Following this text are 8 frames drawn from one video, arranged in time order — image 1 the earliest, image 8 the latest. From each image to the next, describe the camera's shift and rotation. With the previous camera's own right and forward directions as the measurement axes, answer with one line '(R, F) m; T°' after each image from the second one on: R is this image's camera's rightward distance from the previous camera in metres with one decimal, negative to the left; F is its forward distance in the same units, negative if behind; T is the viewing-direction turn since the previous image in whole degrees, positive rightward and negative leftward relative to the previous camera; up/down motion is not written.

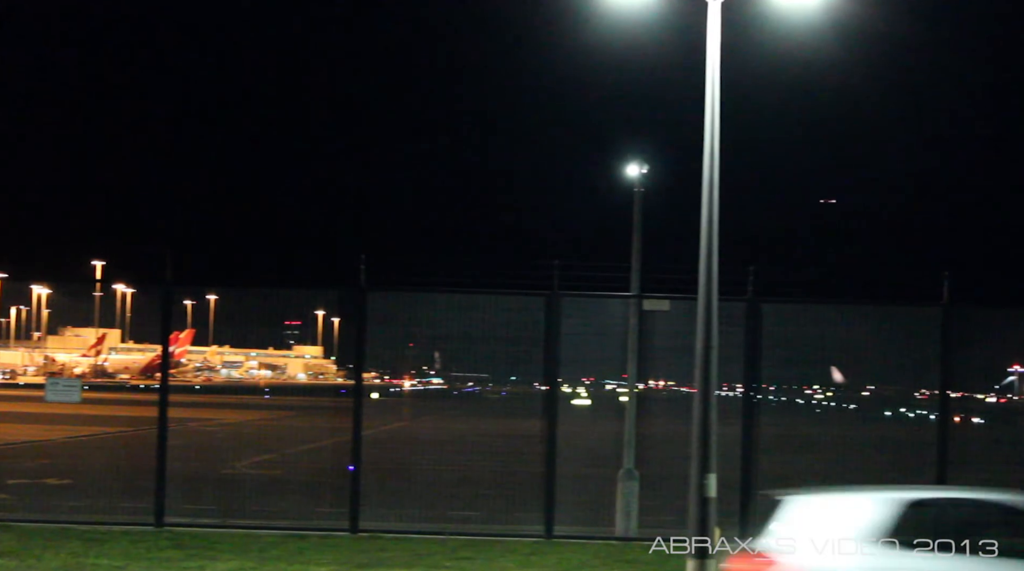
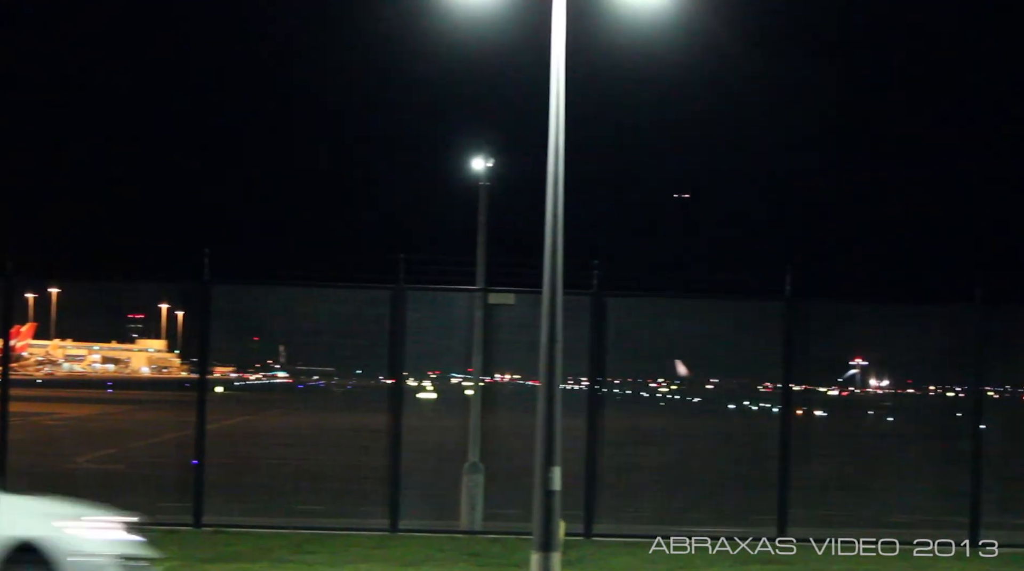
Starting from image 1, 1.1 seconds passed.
(+1.3, 0.0) m; +2°
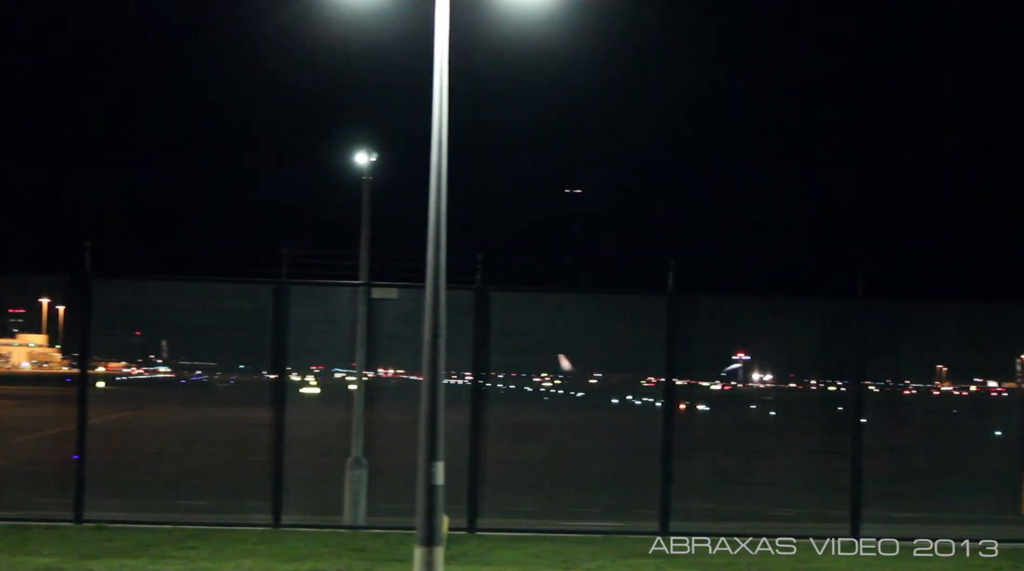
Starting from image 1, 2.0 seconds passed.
(+1.0, 0.0) m; +1°
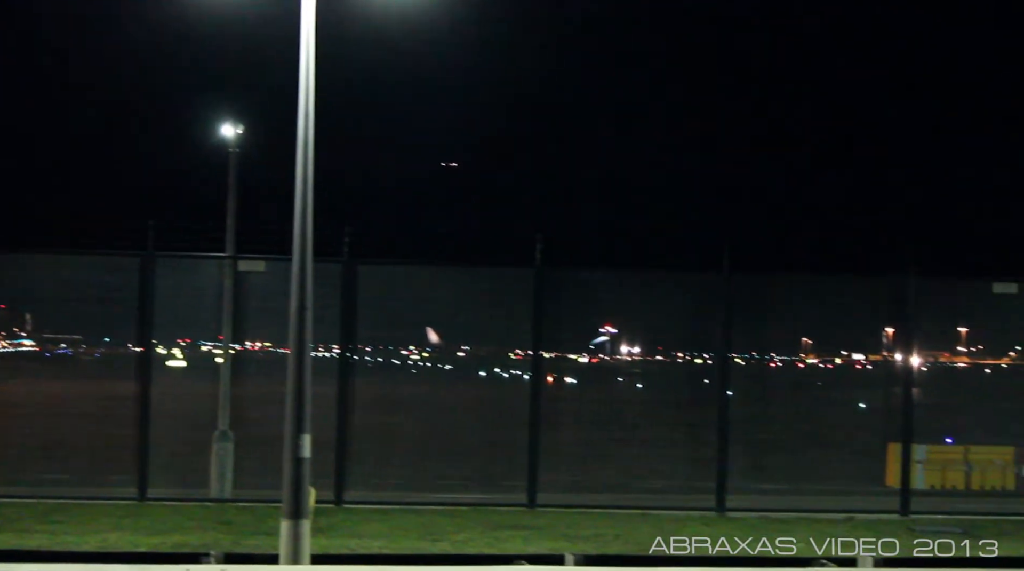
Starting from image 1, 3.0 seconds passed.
(+1.2, 0.0) m; +1°
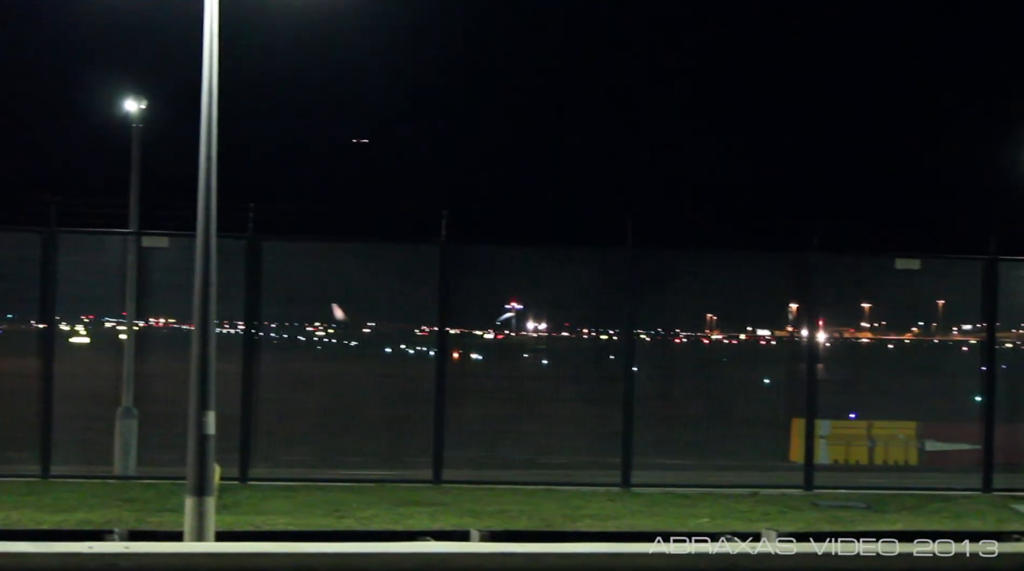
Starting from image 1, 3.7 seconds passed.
(+0.8, 0.0) m; +1°
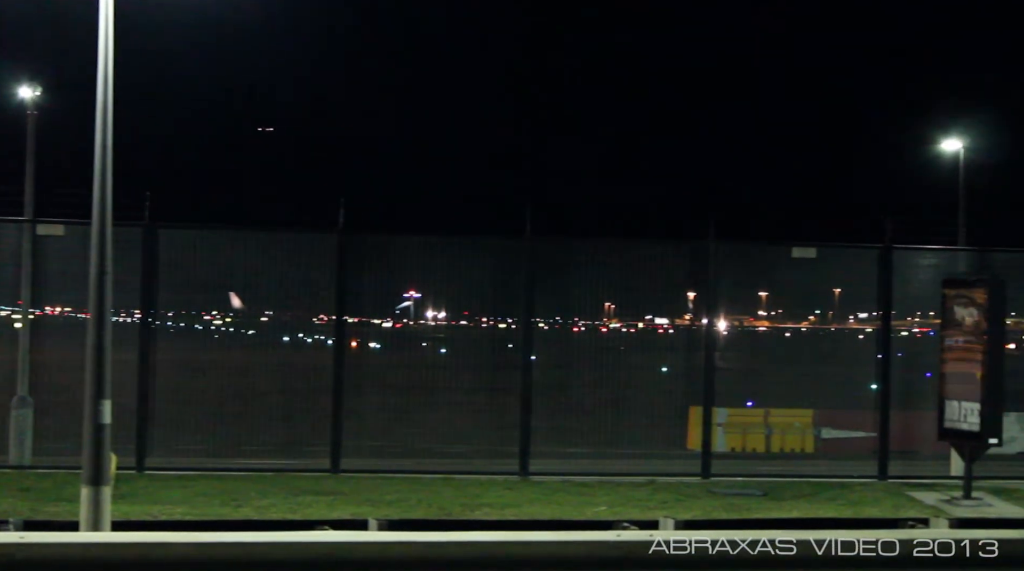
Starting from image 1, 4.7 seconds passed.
(+0.9, 0.0) m; +1°
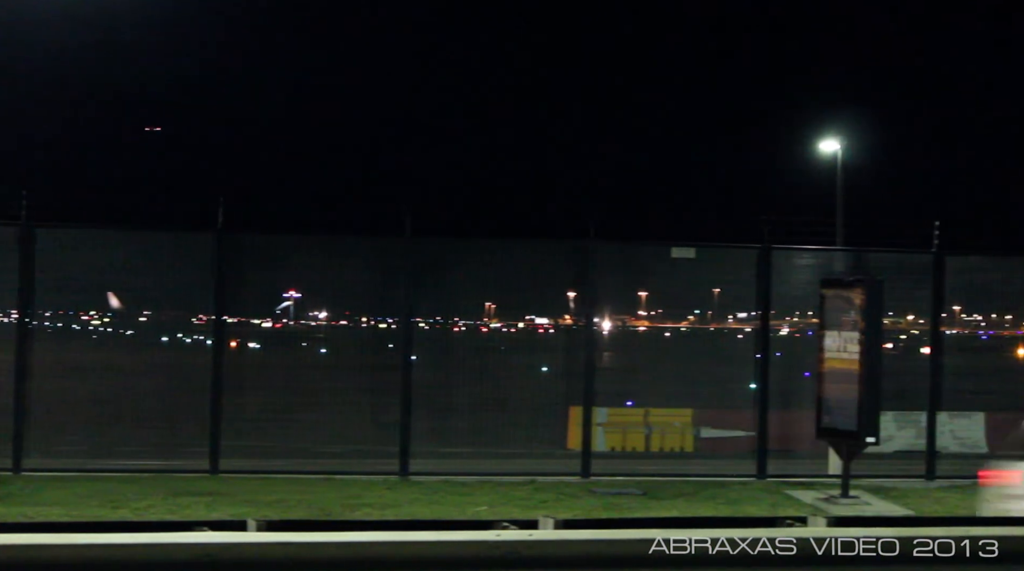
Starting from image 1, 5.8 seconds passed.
(+1.0, 0.0) m; +1°
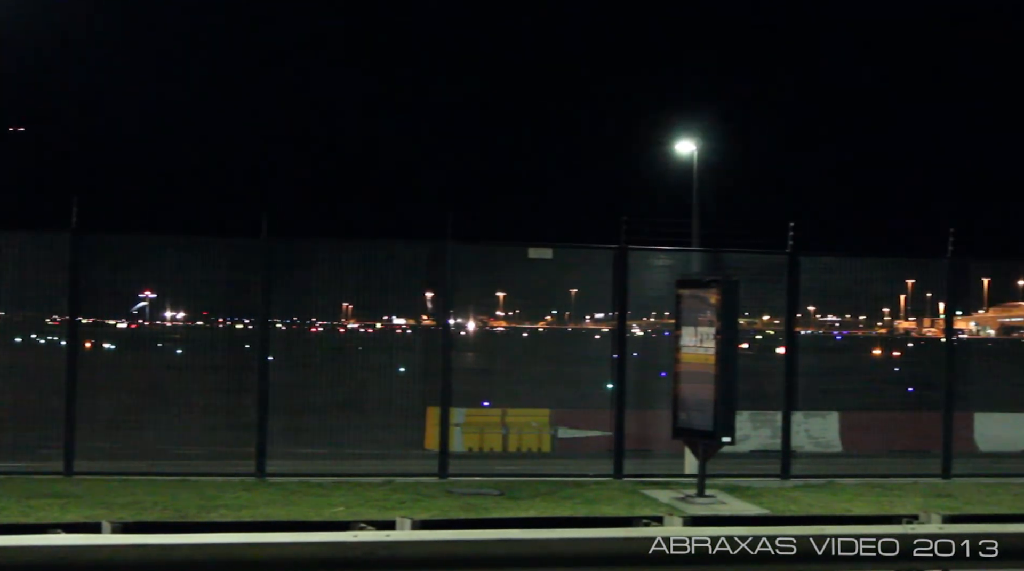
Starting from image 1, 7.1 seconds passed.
(+1.2, 0.0) m; +1°
